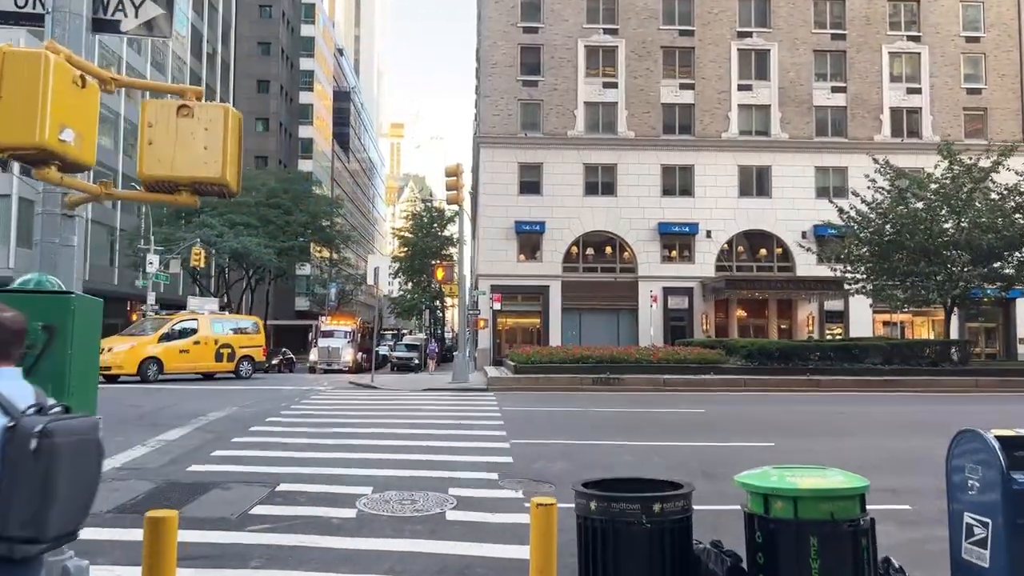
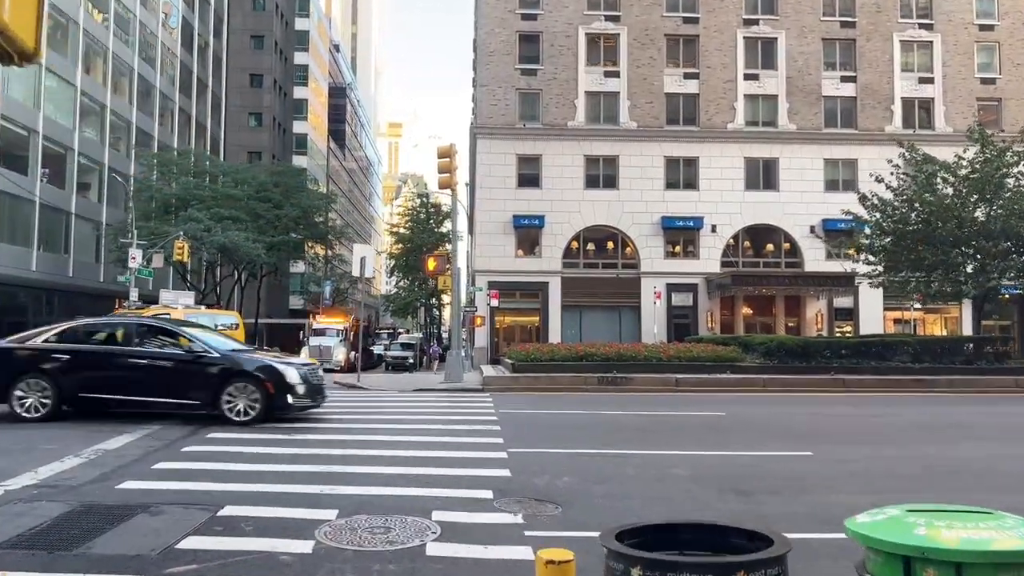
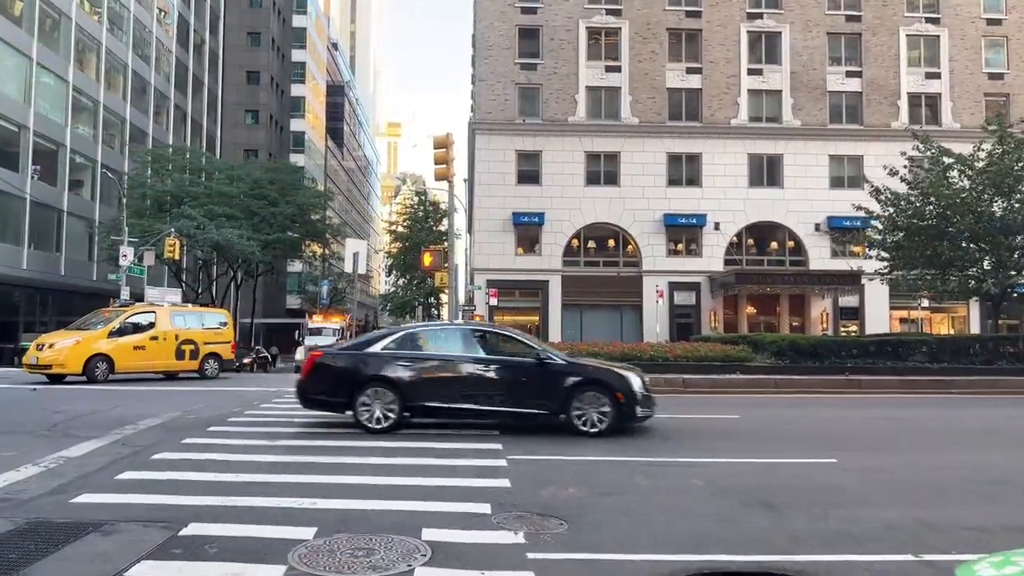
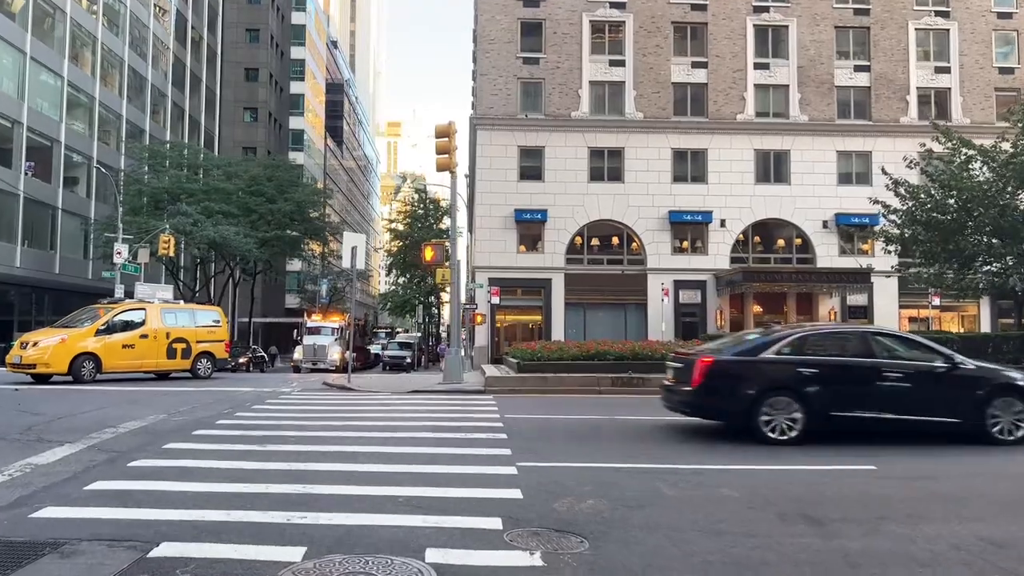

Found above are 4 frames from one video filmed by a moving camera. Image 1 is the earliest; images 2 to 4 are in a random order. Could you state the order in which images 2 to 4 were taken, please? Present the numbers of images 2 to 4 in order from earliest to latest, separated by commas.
2, 3, 4
